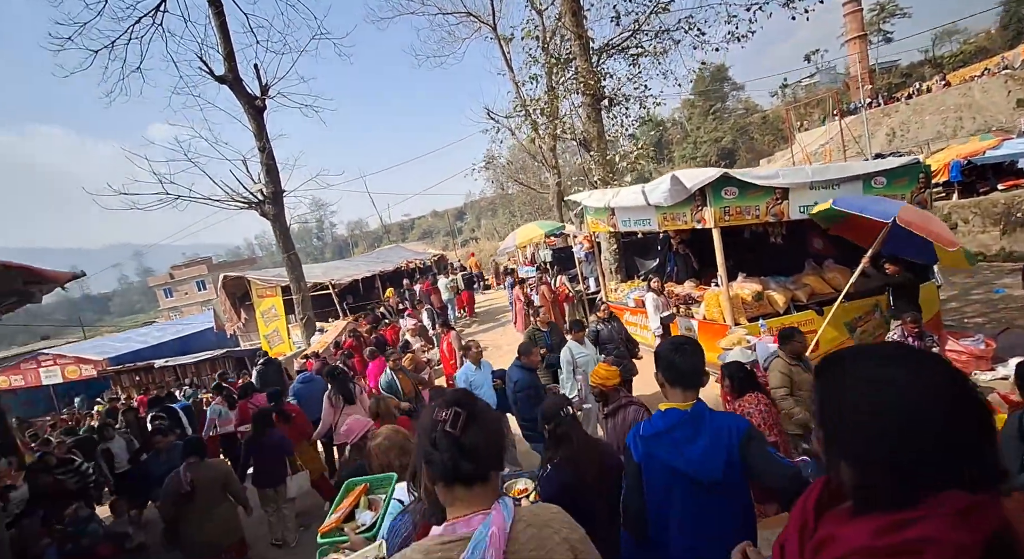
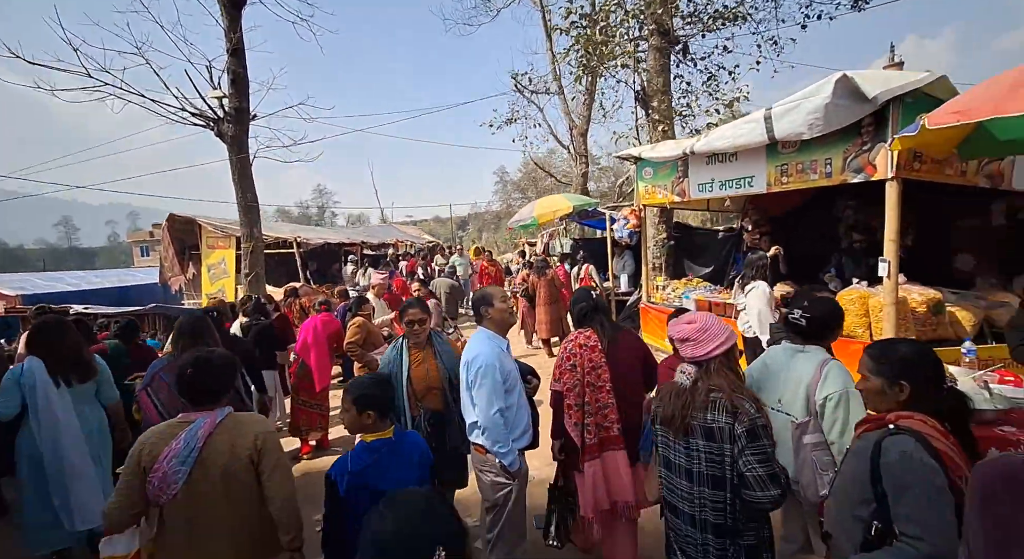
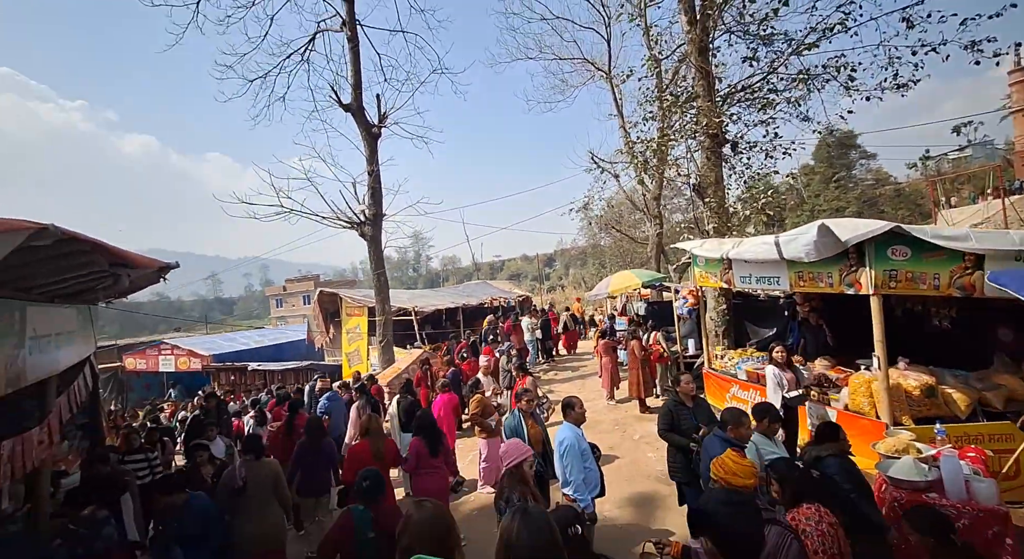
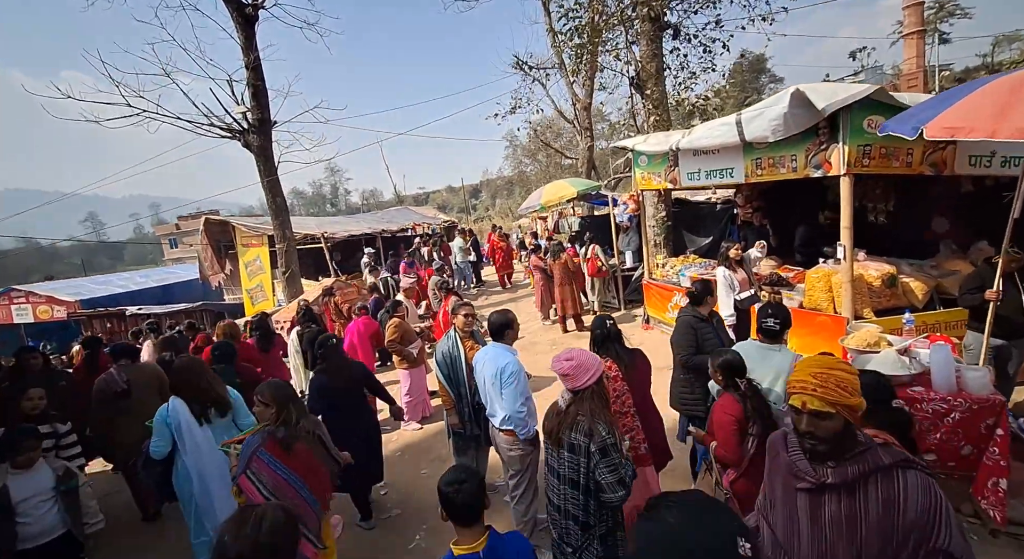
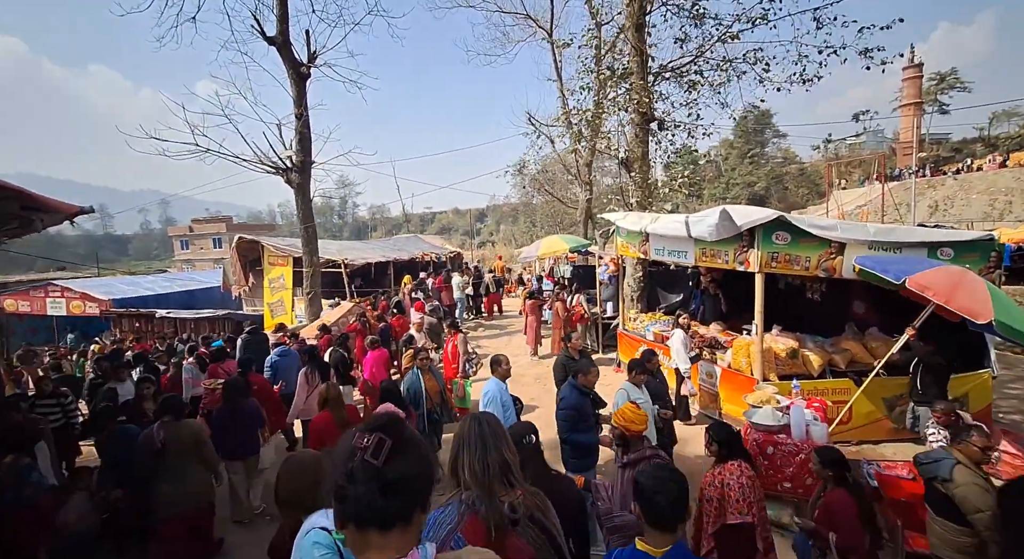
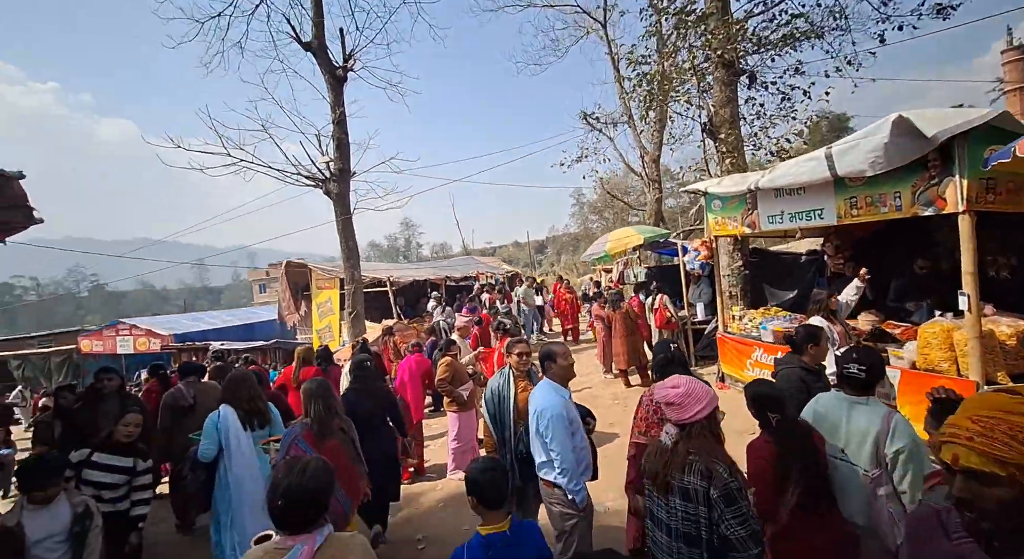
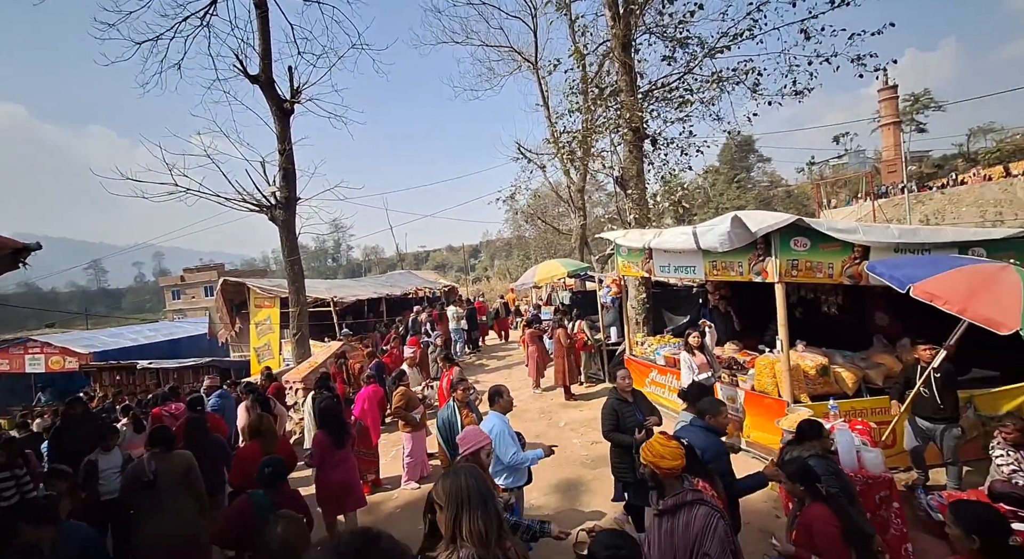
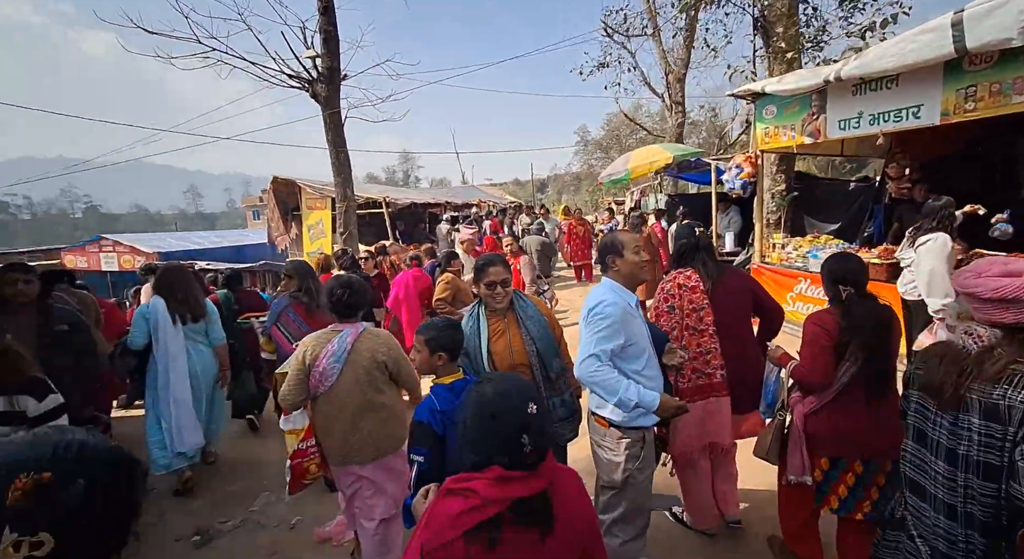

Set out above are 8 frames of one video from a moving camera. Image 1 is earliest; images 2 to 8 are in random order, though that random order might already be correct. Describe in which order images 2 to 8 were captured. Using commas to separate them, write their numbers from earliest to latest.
5, 3, 7, 4, 6, 2, 8
